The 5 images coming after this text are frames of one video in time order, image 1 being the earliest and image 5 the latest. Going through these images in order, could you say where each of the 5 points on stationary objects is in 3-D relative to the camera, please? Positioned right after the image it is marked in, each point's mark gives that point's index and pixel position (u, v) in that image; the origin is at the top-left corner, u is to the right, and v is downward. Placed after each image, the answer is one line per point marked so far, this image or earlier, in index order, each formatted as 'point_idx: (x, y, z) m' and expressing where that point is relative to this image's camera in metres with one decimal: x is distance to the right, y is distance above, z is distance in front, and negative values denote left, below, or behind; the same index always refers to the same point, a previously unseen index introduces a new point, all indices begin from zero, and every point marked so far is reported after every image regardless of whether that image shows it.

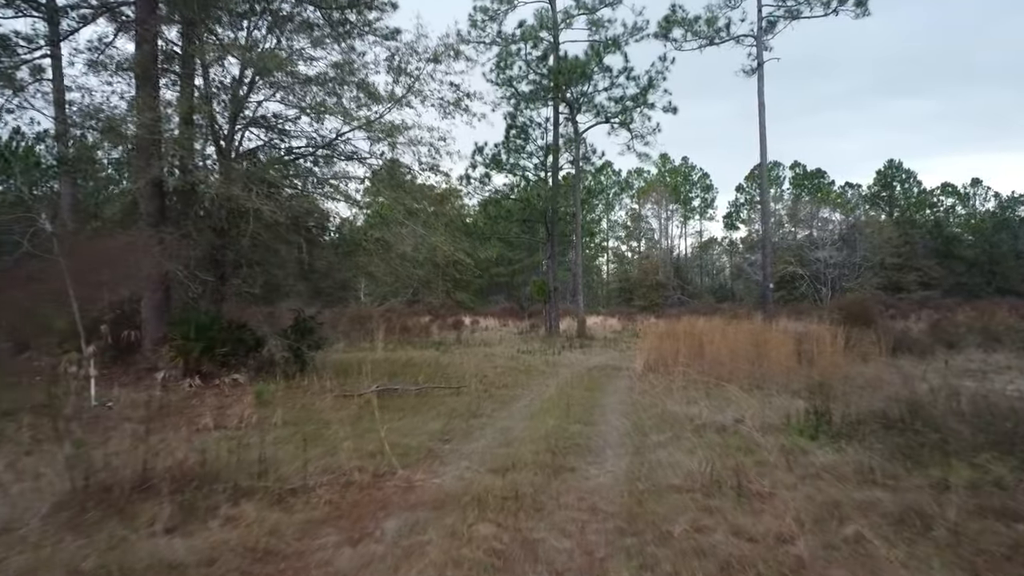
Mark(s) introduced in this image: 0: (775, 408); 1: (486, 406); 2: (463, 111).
0: (+2.5, -1.2, +7.8) m
1: (-0.3, -1.4, +9.4) m
2: (-0.8, +3.0, +13.2) m
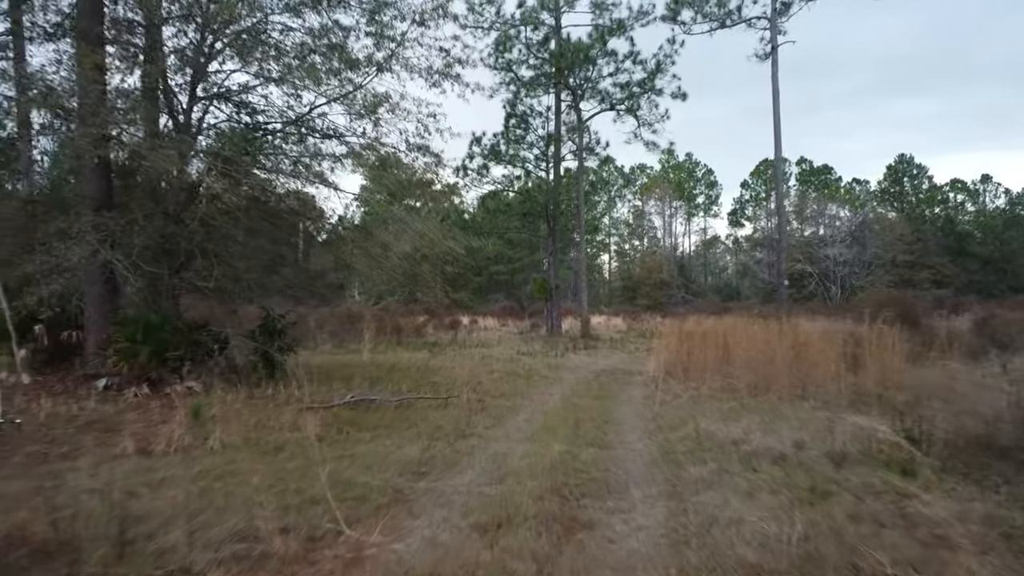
0: (+2.5, -1.1, +6.2) m
1: (-0.3, -1.3, +7.9) m
2: (-0.9, +3.0, +11.6) m
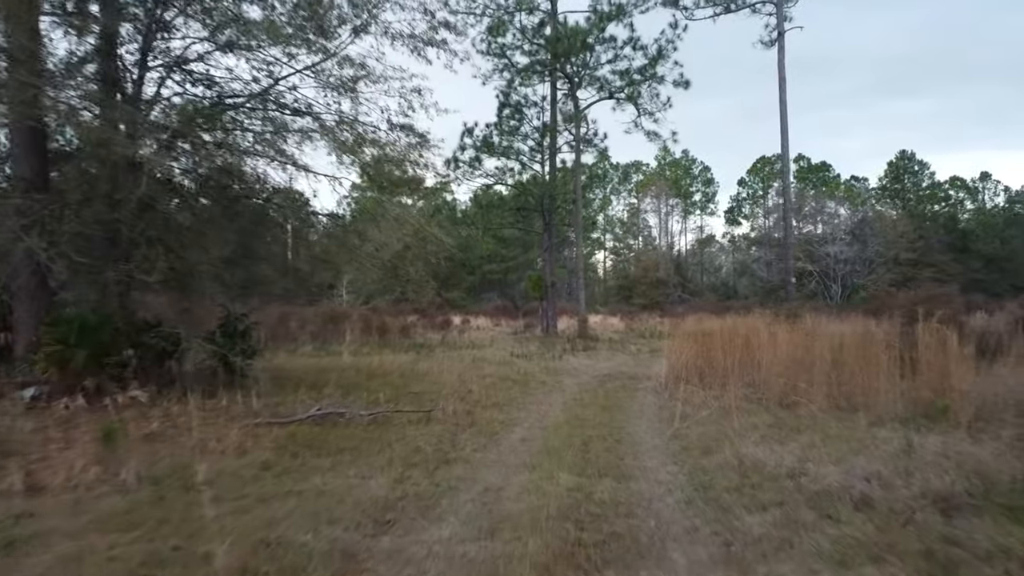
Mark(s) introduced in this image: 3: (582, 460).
0: (+2.5, -1.0, +4.9) m
1: (-0.4, -1.3, +6.5) m
2: (-0.9, +3.1, +10.3) m
3: (+0.5, -1.2, +5.7) m
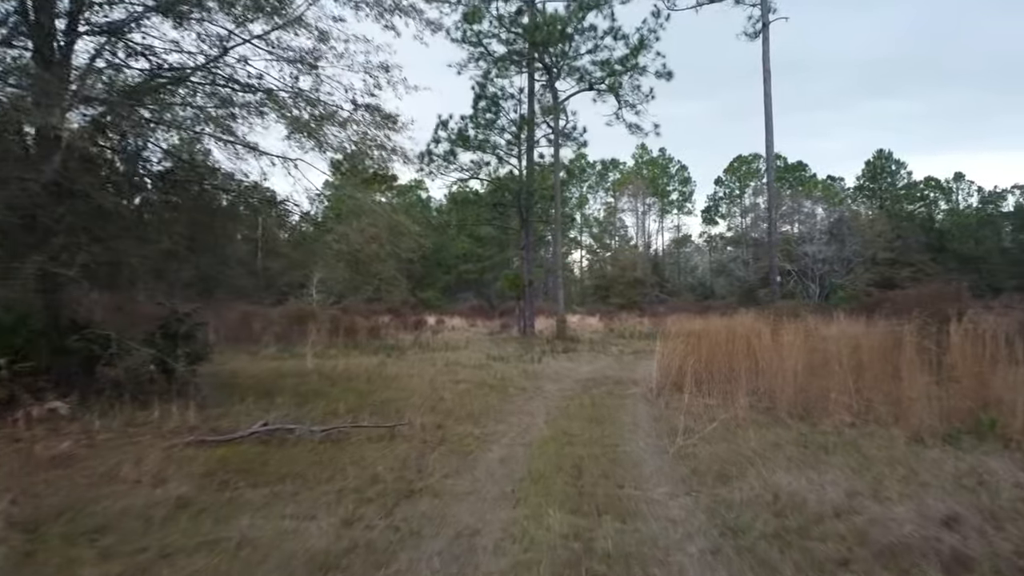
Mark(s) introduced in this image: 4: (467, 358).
0: (+2.4, -1.0, +3.9) m
1: (-0.5, -1.2, +5.5) m
2: (-1.2, +3.1, +9.2) m
3: (+0.4, -1.2, +4.7) m
4: (-0.8, -1.3, +15.3) m
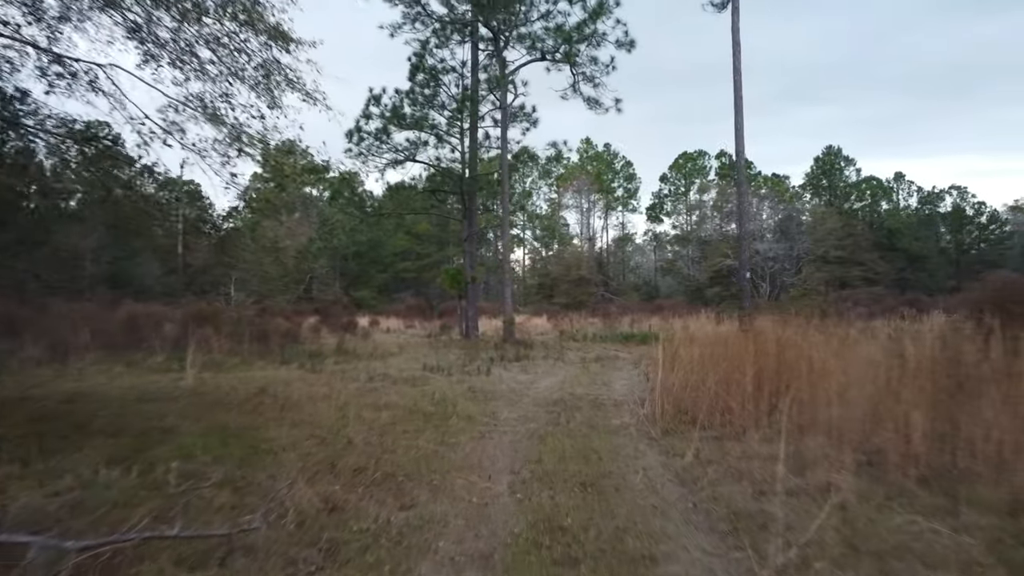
0: (+2.3, -0.9, +1.1) m
1: (-0.7, -1.1, +2.5) m
2: (-1.6, +3.2, +6.1) m
3: (+0.3, -1.1, +1.8) m
4: (-1.7, -1.3, +12.2) m
